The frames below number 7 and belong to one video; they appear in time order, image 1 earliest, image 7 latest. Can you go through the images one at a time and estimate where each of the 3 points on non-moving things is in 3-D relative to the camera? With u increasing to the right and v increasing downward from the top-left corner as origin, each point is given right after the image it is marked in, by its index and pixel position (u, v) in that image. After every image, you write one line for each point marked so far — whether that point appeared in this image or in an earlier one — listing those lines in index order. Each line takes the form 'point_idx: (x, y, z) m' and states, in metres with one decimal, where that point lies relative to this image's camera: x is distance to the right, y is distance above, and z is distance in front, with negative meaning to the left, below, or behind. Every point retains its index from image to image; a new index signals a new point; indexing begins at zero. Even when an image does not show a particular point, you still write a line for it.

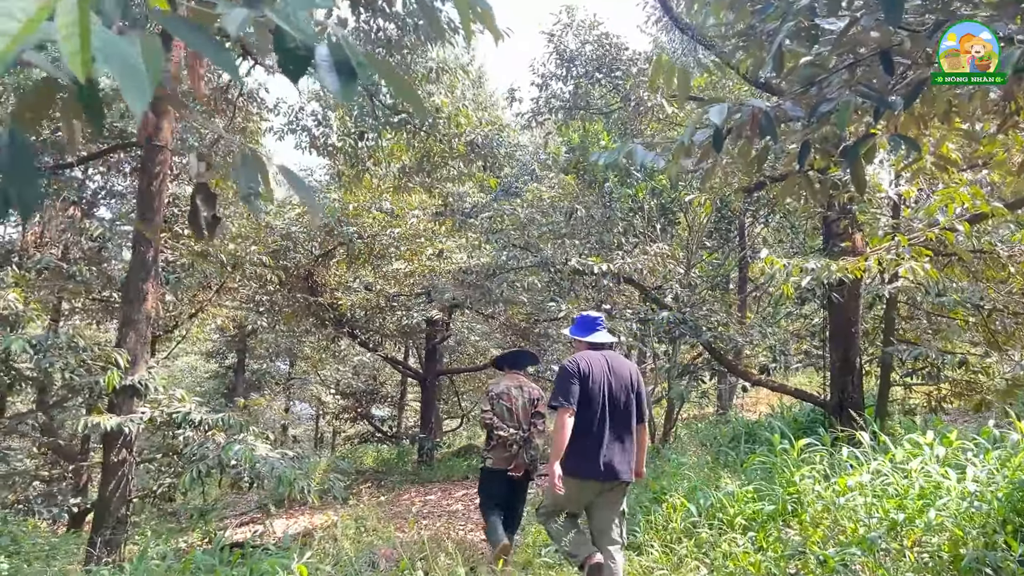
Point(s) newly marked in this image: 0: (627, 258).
0: (+0.9, +0.2, +6.6) m
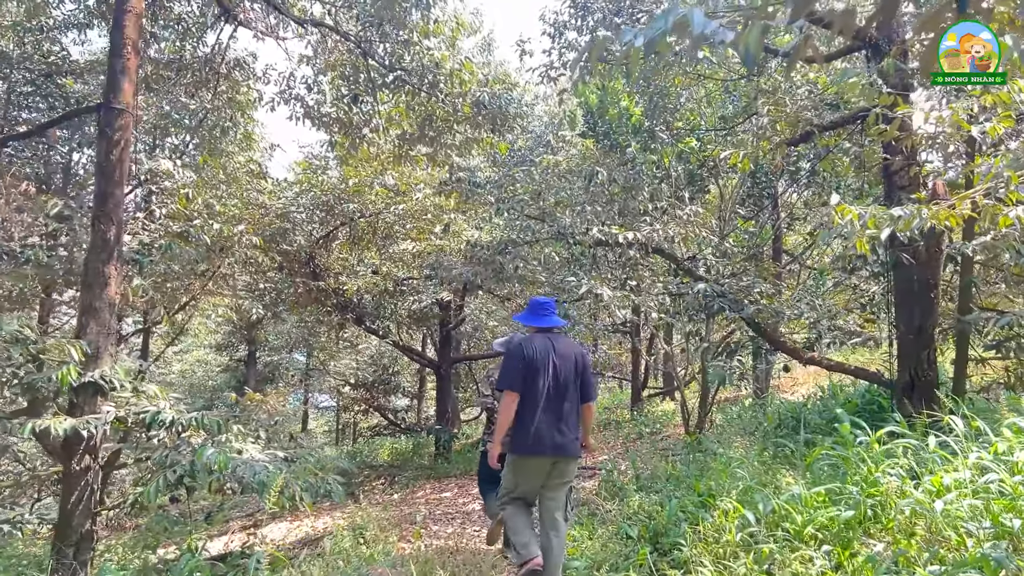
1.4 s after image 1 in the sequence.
0: (+1.0, +0.4, +5.9) m
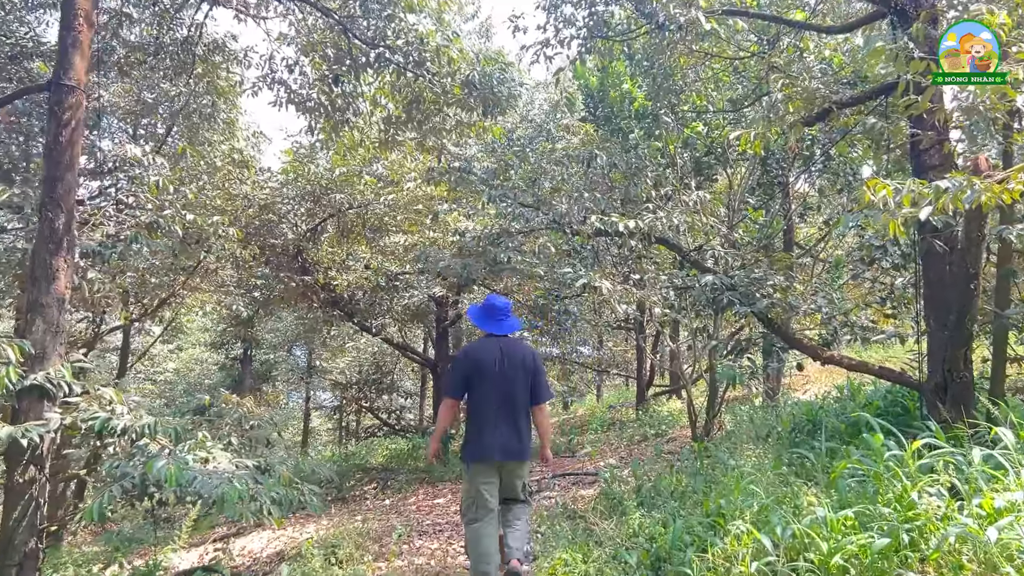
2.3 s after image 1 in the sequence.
0: (+0.9, +0.5, +5.5) m
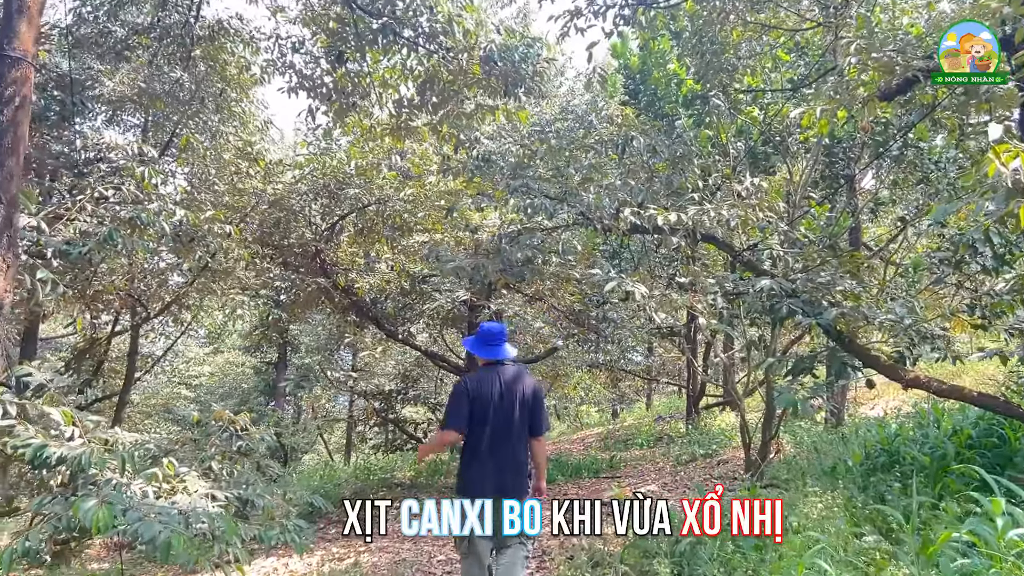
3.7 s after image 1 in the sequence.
0: (+1.1, +0.4, +4.7) m
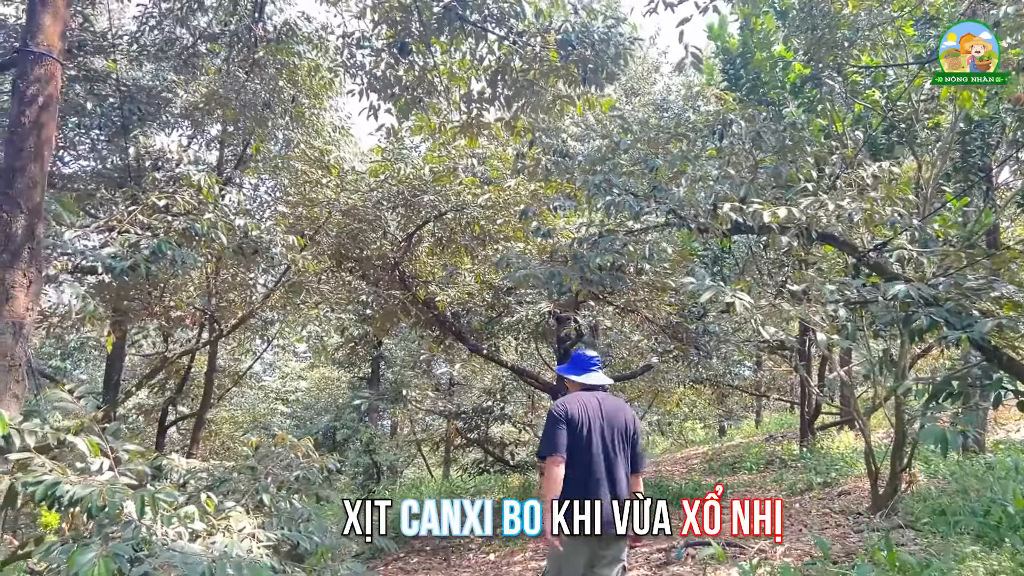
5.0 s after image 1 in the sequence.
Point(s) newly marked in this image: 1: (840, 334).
0: (+1.4, +0.4, +4.0) m
1: (+1.7, -0.2, +4.3) m
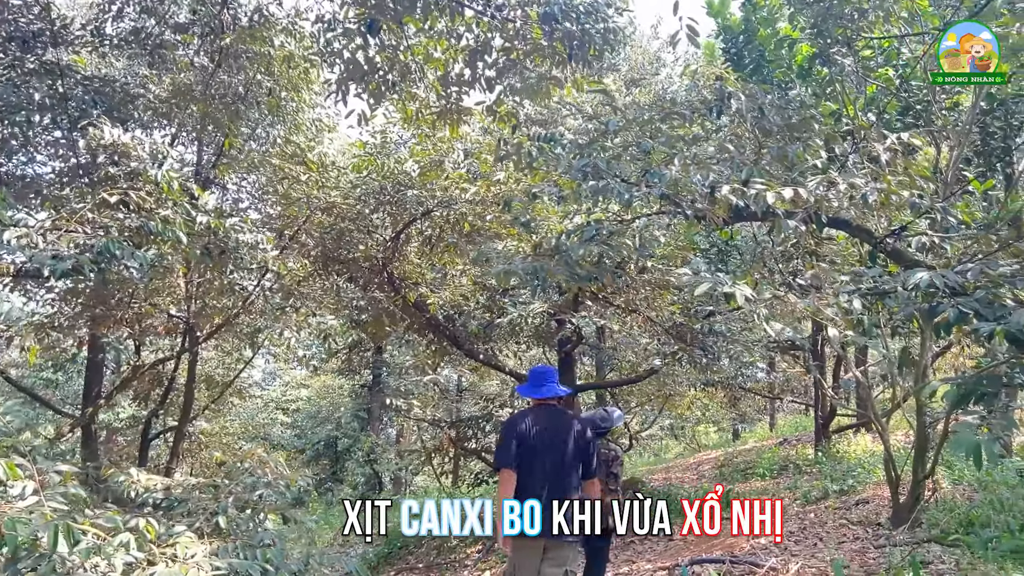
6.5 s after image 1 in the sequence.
0: (+1.3, +0.4, +3.6) m
1: (+1.6, -0.2, +3.9) m
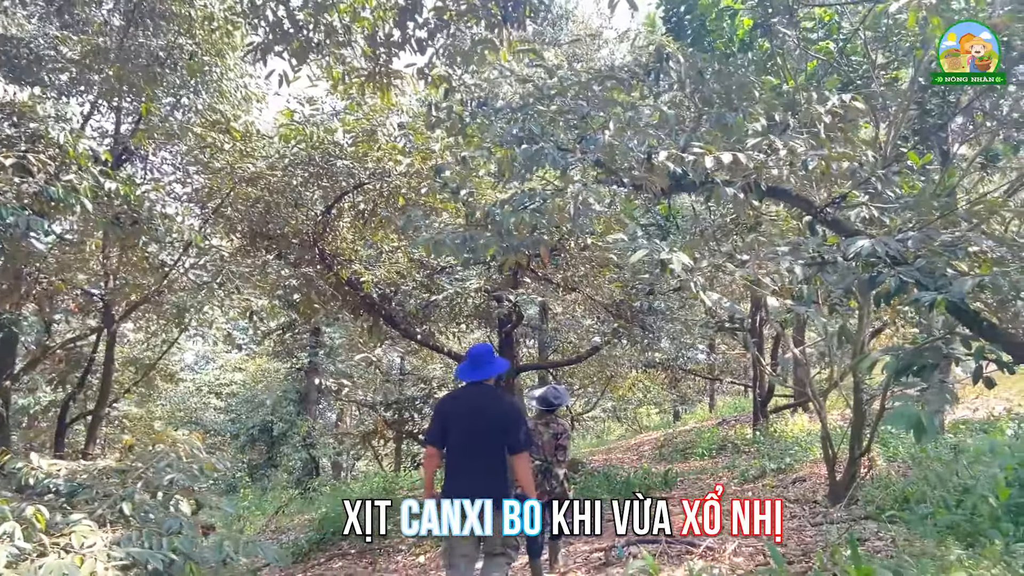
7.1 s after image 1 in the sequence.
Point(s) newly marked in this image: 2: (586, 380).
0: (+1.1, +0.6, +3.5) m
1: (+1.3, -0.1, +3.9) m
2: (+0.8, -1.0, +9.4) m
